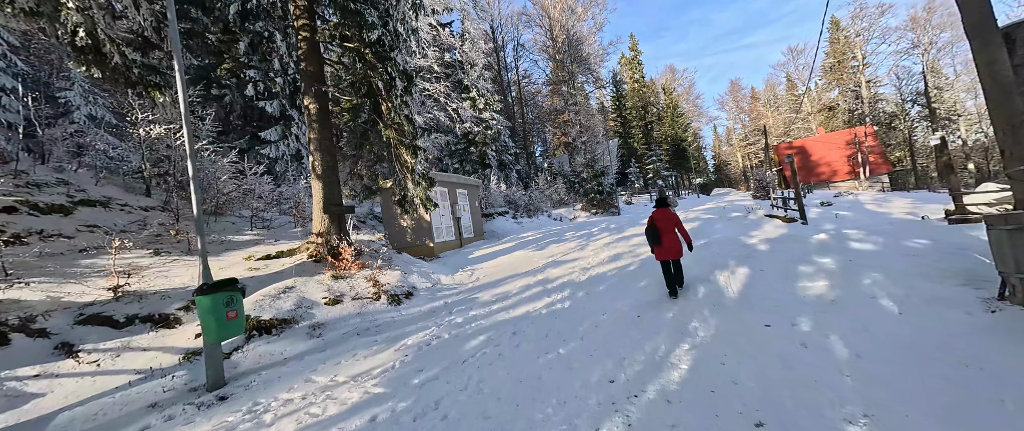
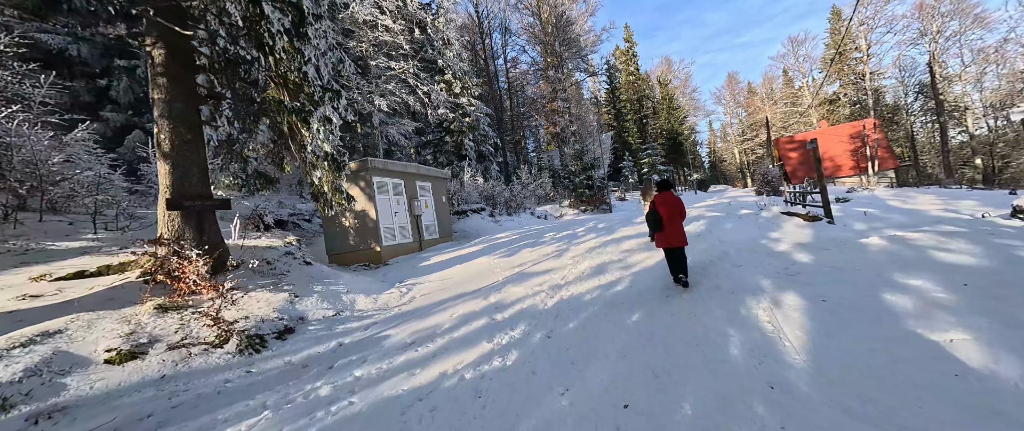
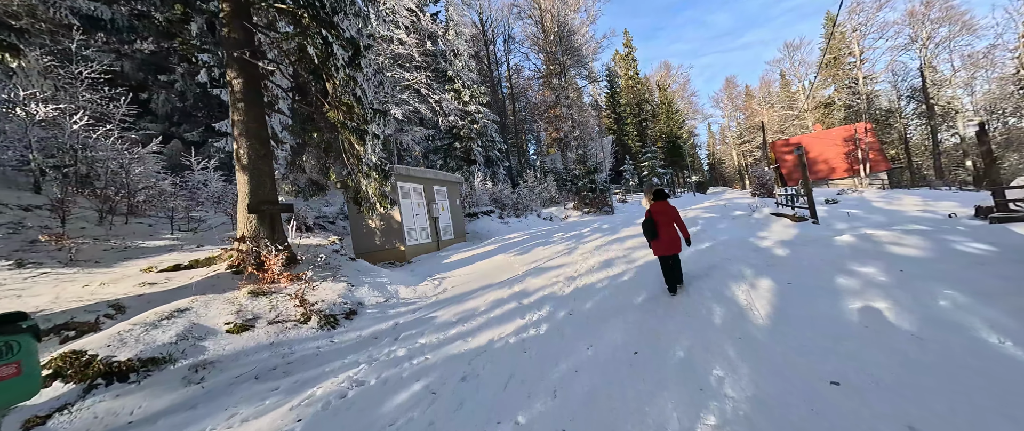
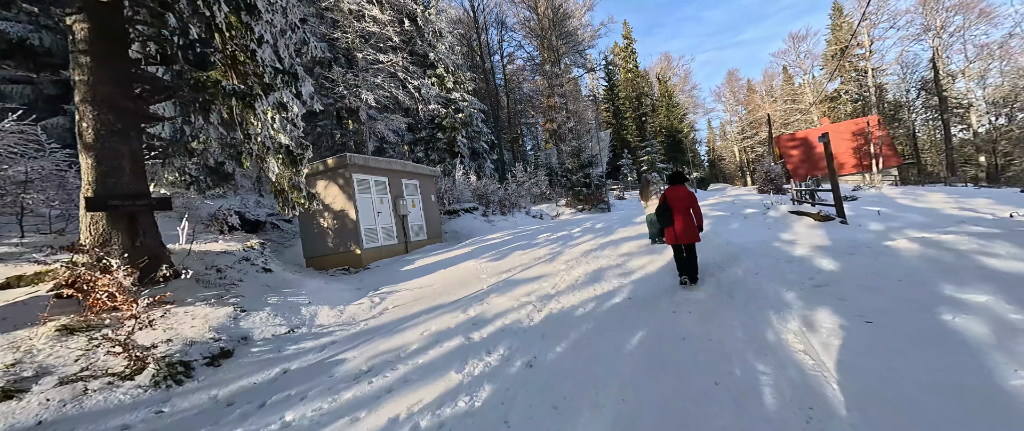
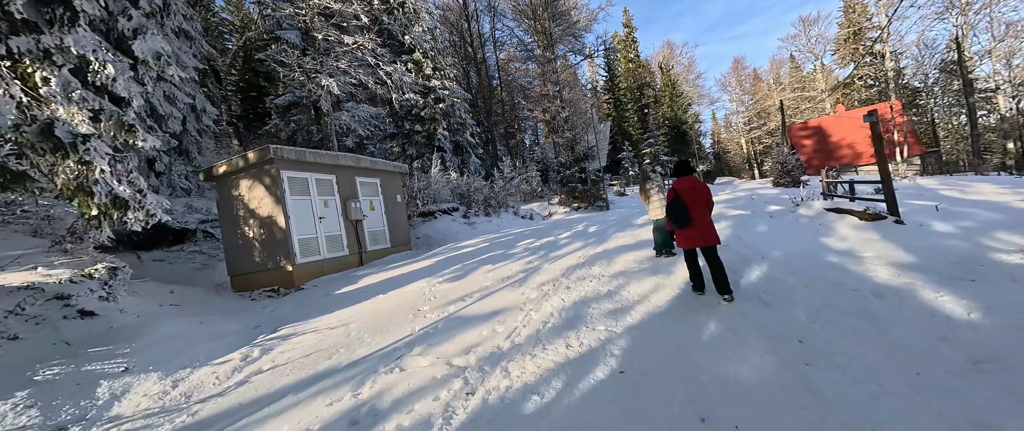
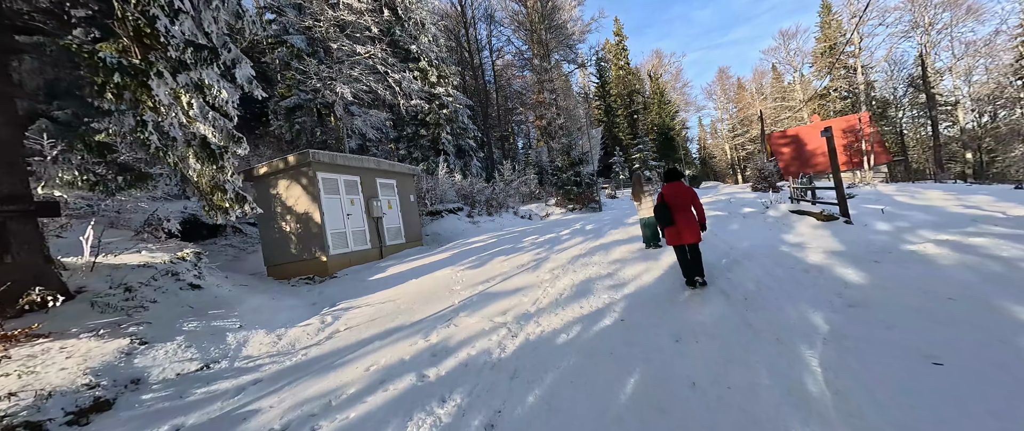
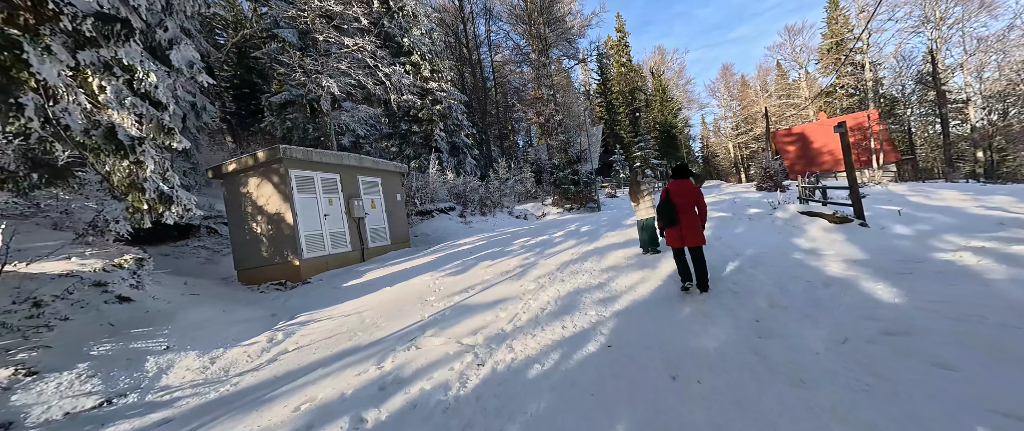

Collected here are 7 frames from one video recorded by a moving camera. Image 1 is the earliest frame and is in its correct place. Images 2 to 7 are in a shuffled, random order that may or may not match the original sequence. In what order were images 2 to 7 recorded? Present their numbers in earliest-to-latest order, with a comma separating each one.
3, 2, 4, 6, 7, 5
